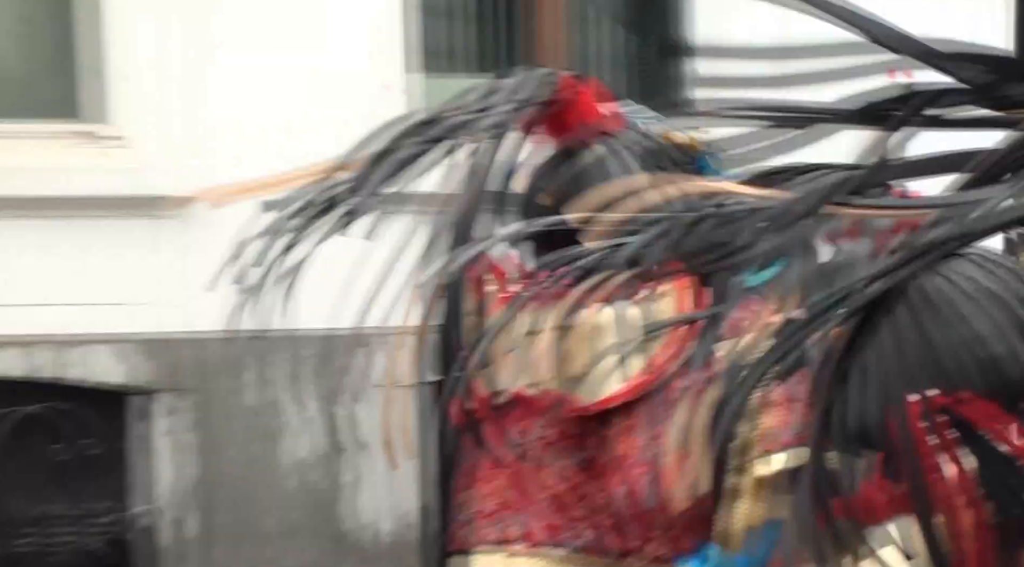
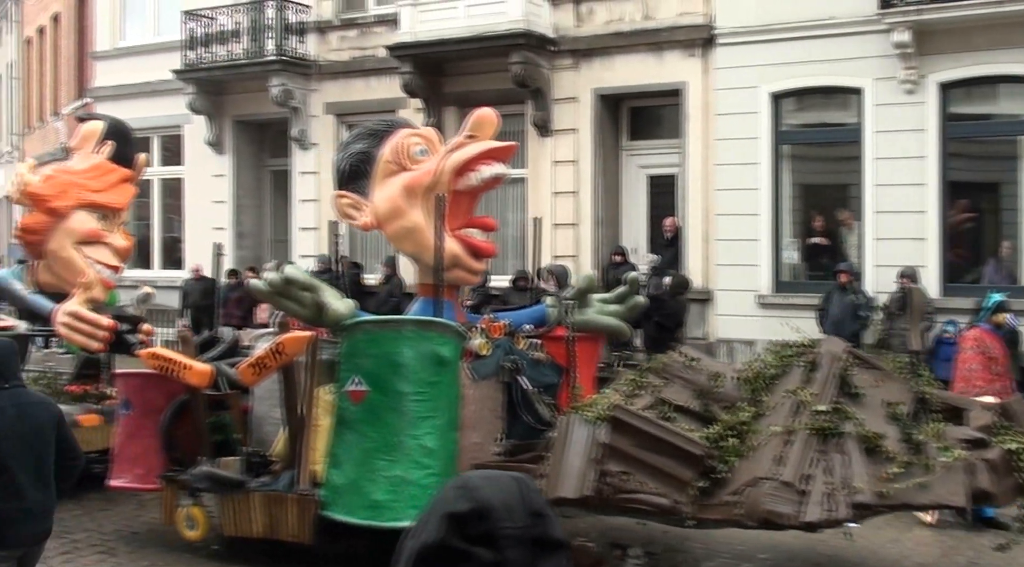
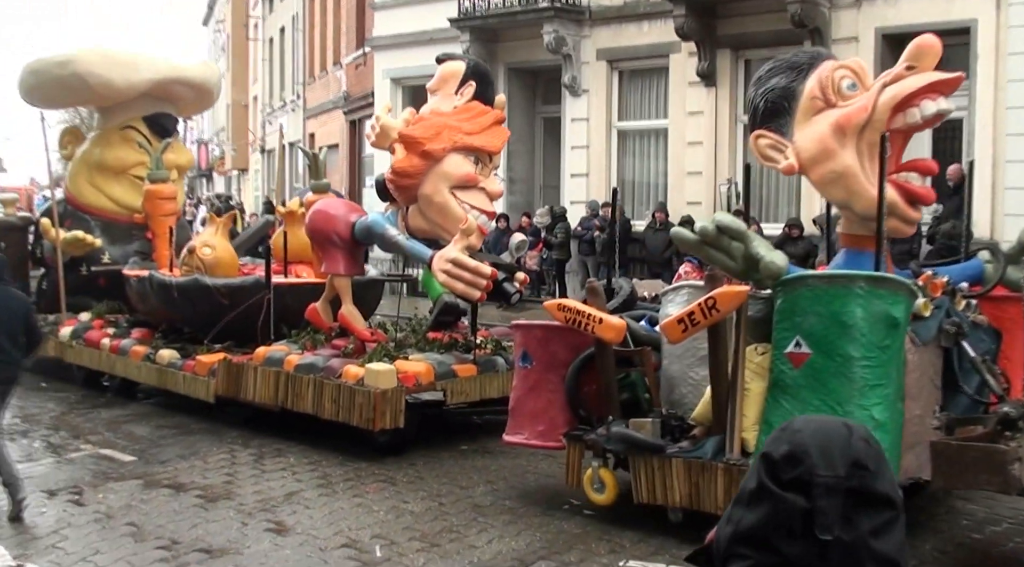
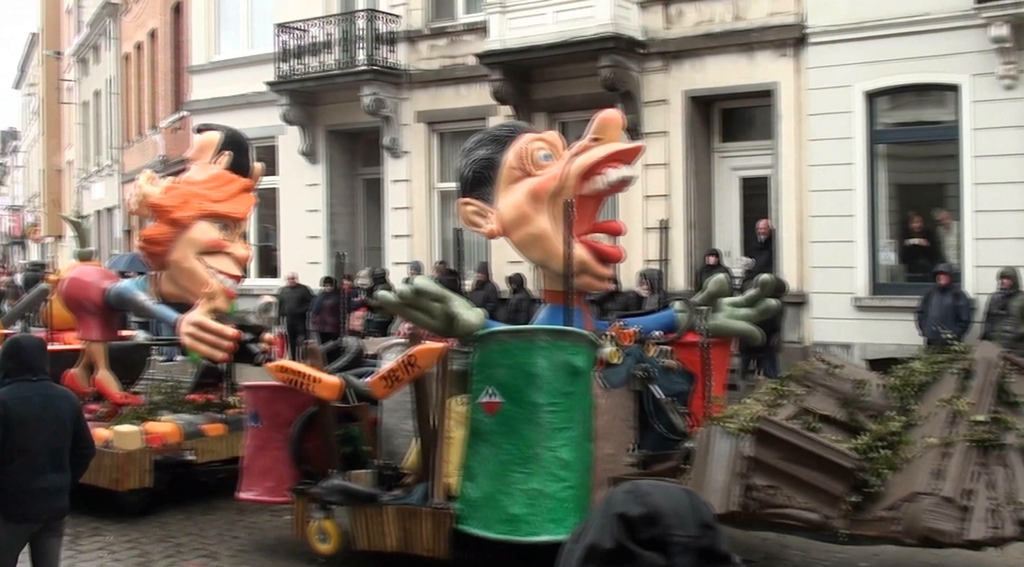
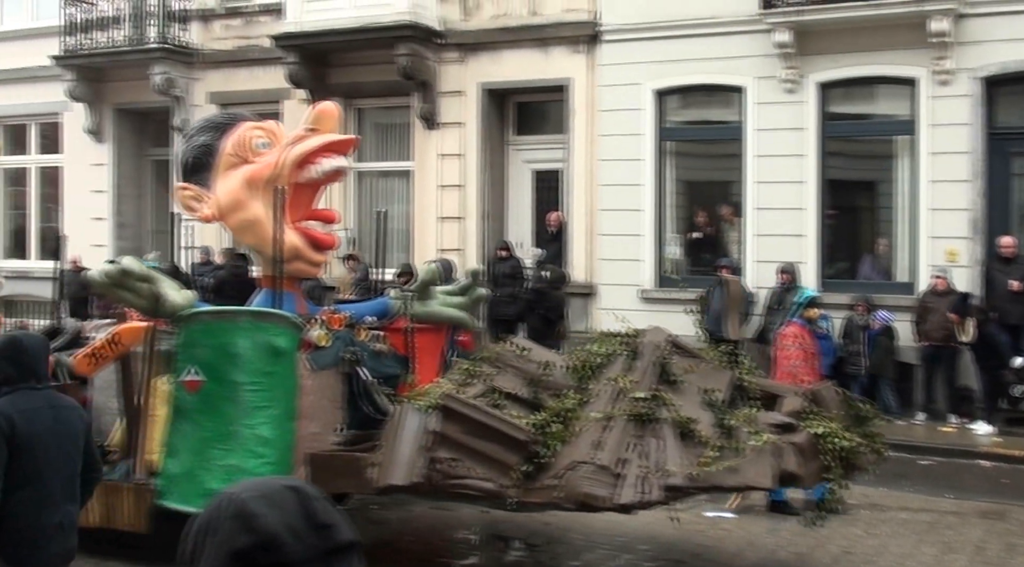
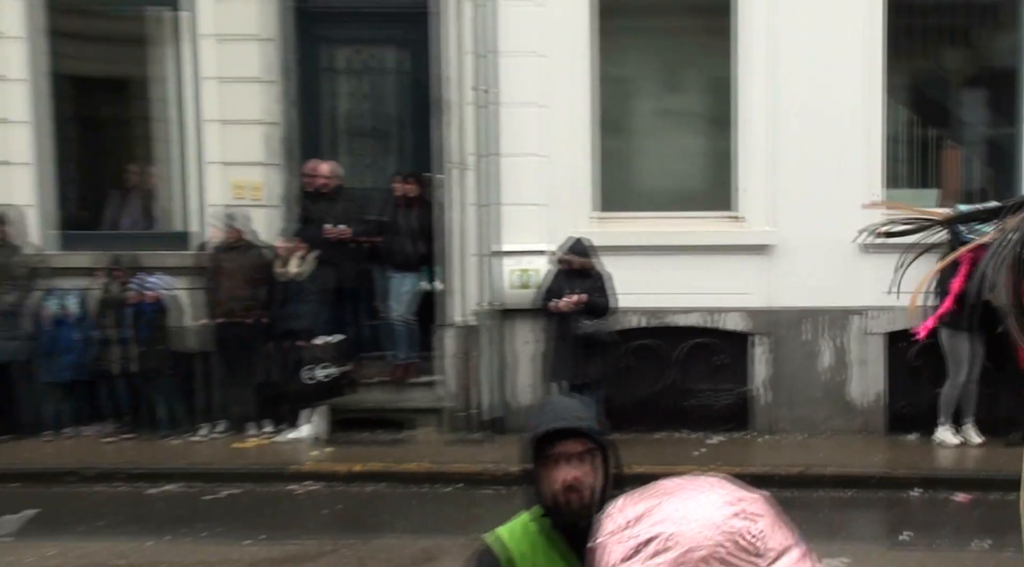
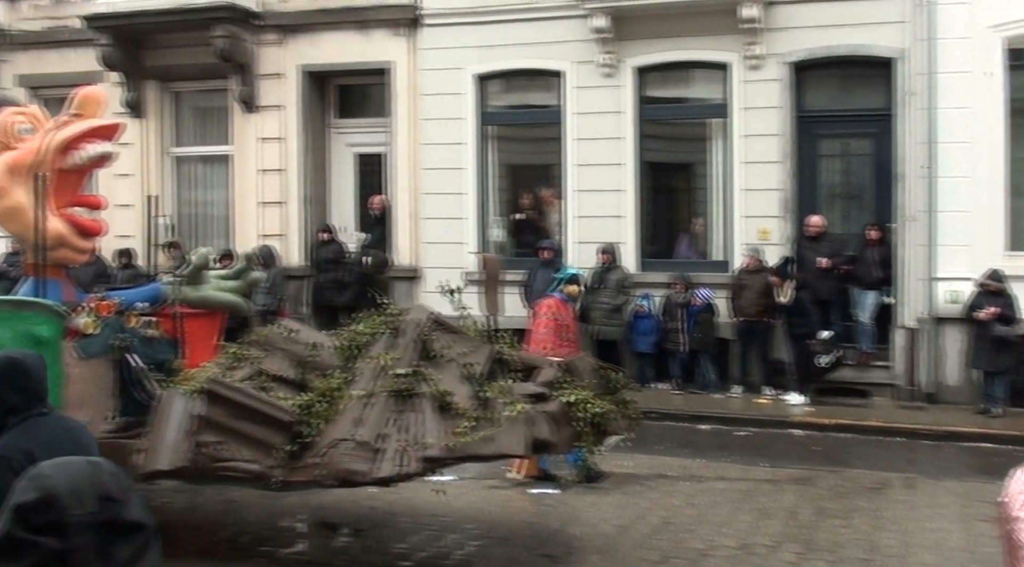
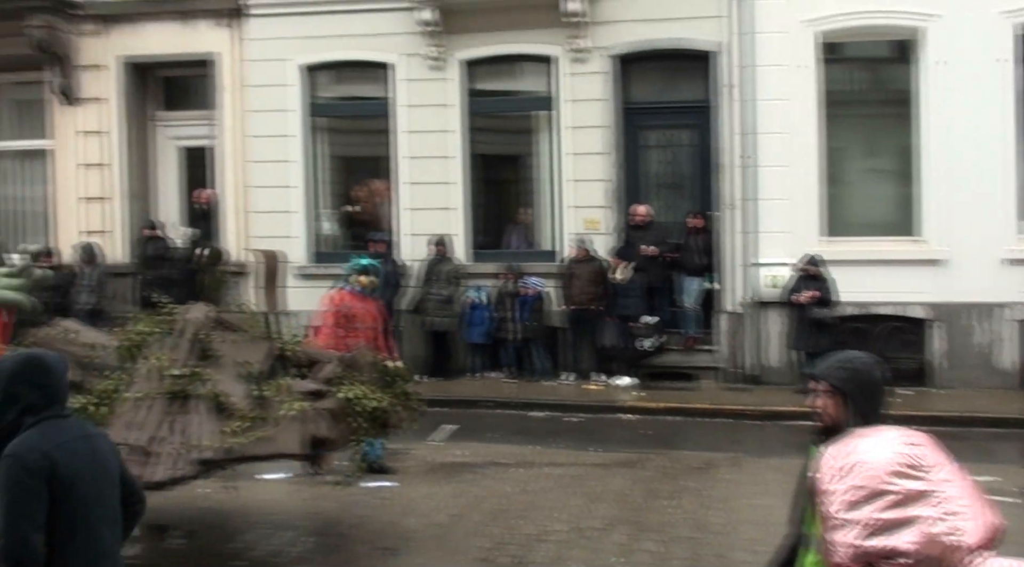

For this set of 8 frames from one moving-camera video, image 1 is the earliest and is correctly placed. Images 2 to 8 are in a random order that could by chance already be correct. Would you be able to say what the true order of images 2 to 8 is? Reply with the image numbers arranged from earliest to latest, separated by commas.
6, 8, 7, 5, 2, 4, 3
